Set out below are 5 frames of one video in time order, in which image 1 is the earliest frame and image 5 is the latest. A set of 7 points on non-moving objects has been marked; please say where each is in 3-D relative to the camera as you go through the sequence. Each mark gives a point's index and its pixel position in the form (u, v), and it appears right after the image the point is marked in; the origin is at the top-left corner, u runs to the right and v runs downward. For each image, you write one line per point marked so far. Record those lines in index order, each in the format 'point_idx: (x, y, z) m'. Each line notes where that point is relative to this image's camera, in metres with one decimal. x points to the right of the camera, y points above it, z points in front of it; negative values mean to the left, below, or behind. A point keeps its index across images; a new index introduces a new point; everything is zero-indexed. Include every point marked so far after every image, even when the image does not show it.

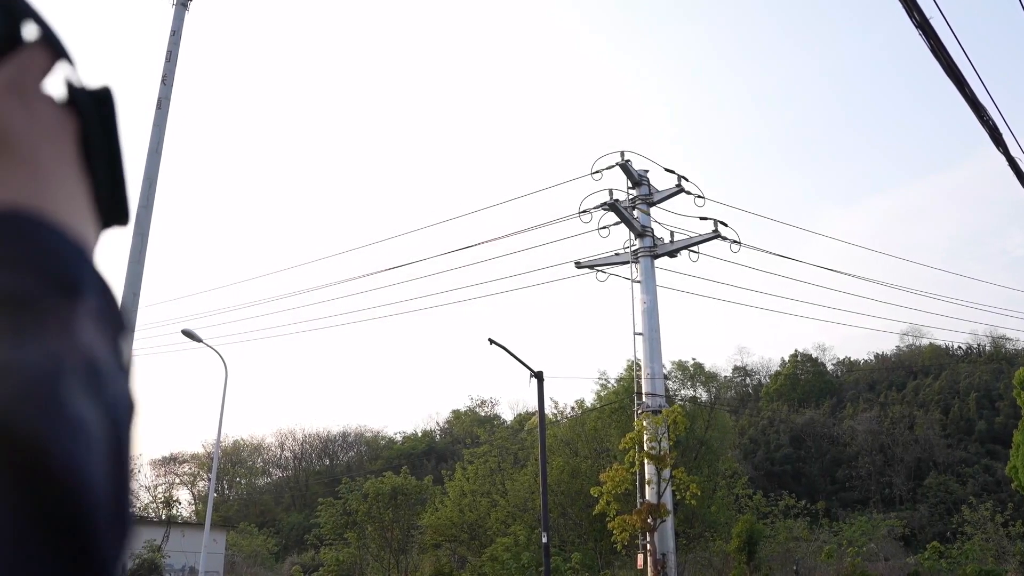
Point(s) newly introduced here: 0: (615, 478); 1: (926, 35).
0: (+2.0, -3.6, +19.2) m
1: (+3.4, +2.1, +8.2) m
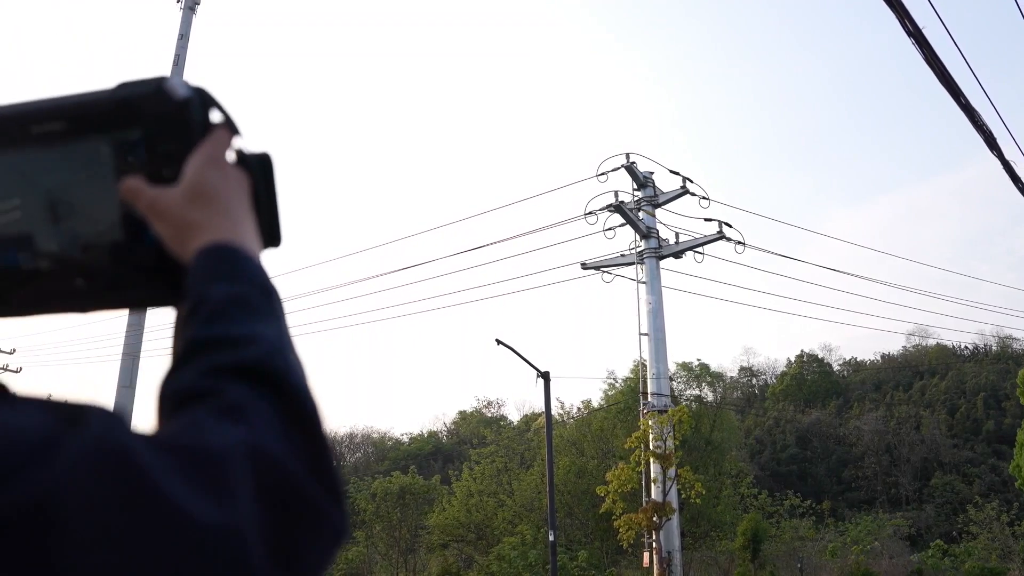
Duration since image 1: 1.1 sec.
0: (+2.1, -3.7, +19.5) m
1: (+3.5, +2.1, +8.6) m
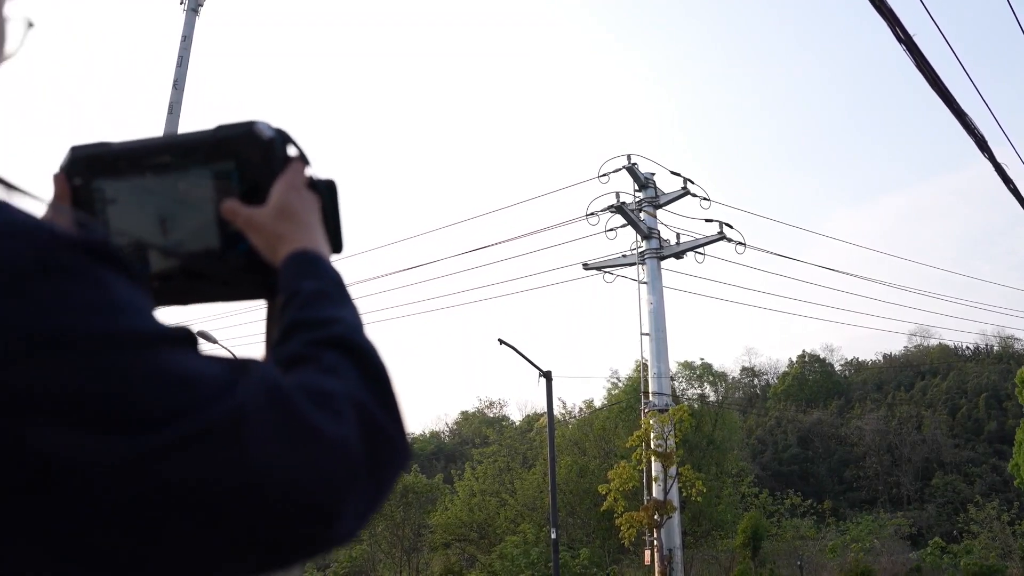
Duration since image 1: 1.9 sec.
0: (+2.1, -3.7, +19.8) m
1: (+3.5, +2.1, +8.8) m
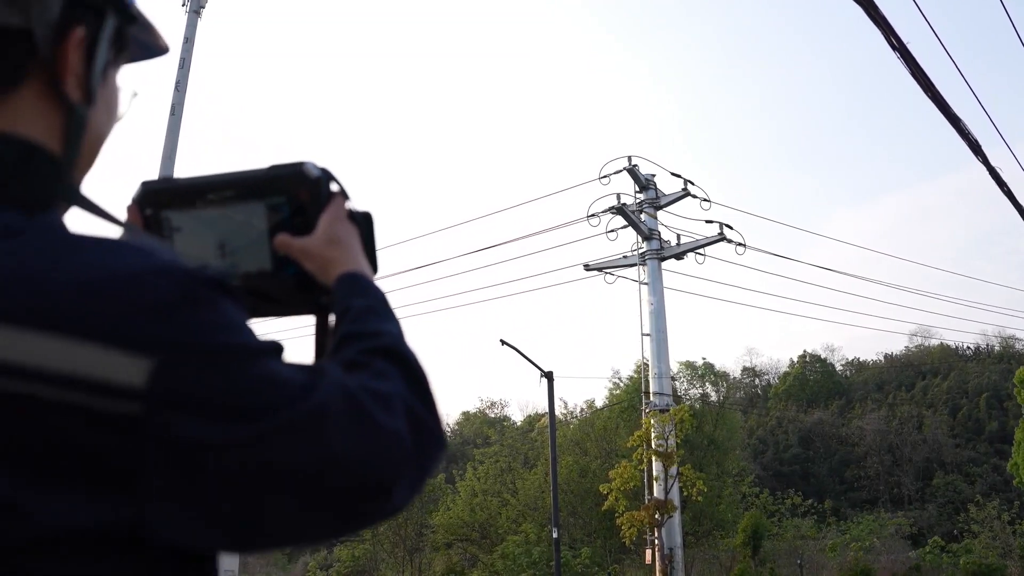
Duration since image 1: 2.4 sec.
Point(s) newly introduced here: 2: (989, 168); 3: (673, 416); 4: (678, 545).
0: (+2.2, -3.7, +20.0) m
1: (+3.5, +2.1, +9.0) m
2: (+5.3, +1.3, +11.2) m
3: (+3.0, -2.4, +19.1) m
4: (+3.0, -4.7, +18.6) m
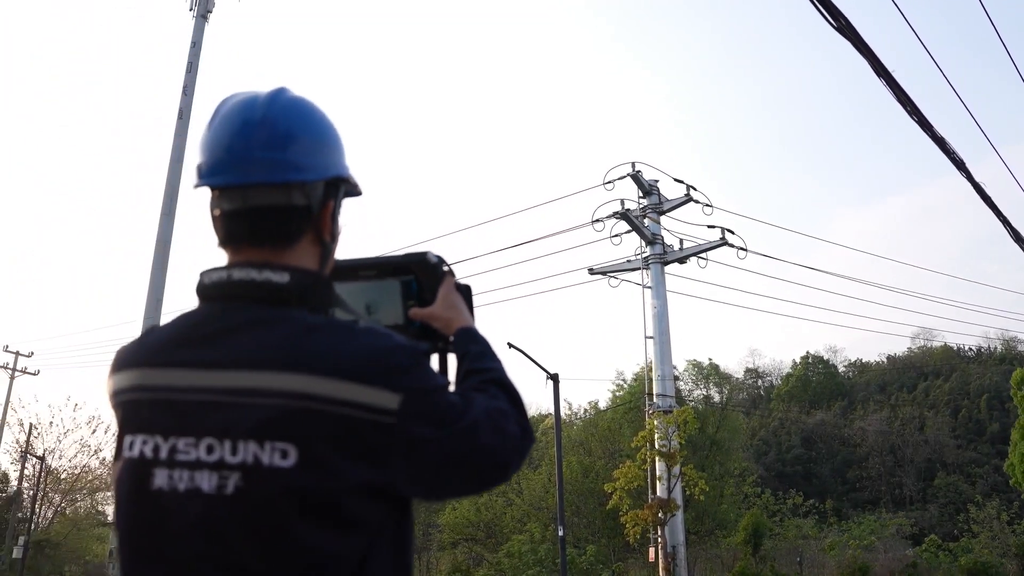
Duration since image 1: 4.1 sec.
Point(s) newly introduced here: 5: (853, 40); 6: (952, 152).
0: (+2.4, -3.8, +20.7) m
1: (+3.6, +1.9, +9.7) m
2: (+5.4, +1.2, +11.9) m
3: (+3.2, -2.5, +19.8) m
4: (+3.2, -4.8, +19.3) m
5: (+3.0, +2.2, +8.9) m
6: (+4.9, +1.5, +11.4) m
